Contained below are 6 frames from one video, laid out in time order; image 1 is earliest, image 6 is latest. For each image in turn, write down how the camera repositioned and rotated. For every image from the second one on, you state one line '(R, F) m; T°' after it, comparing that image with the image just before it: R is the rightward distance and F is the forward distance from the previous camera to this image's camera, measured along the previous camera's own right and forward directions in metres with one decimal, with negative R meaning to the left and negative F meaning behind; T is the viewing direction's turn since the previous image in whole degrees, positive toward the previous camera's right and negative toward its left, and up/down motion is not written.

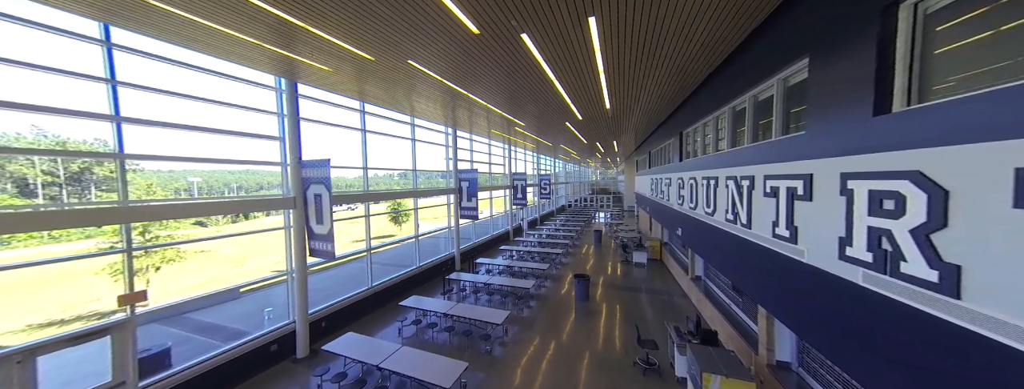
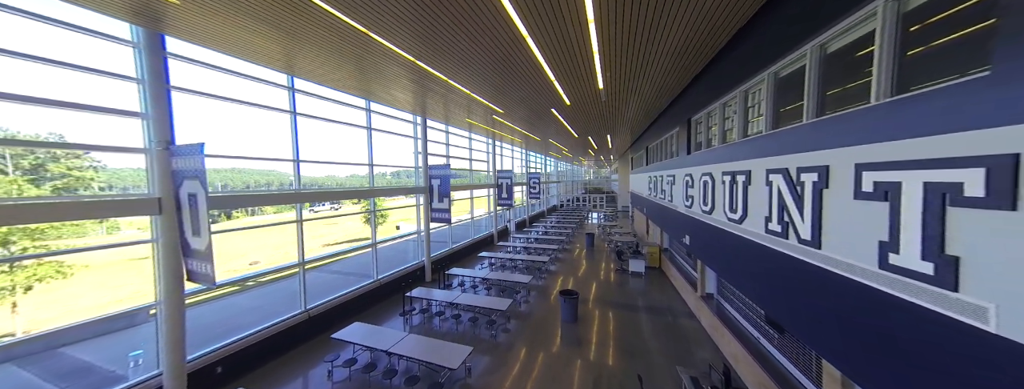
(+0.4, +0.9) m; +1°
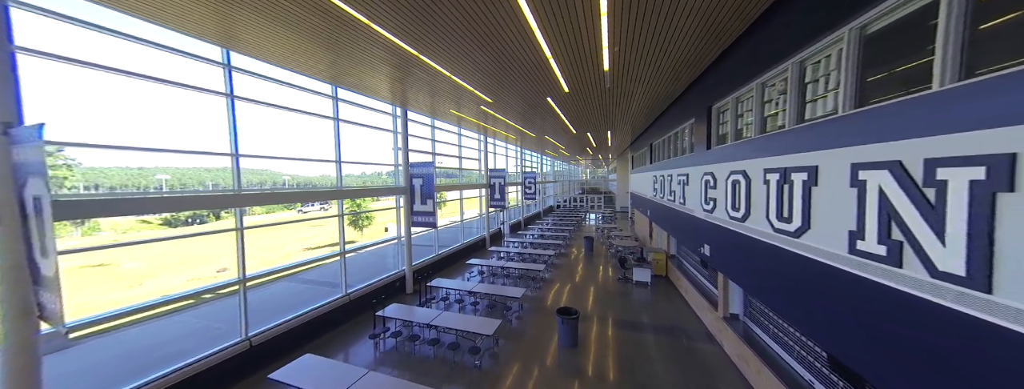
(+0.1, +0.7) m; +1°
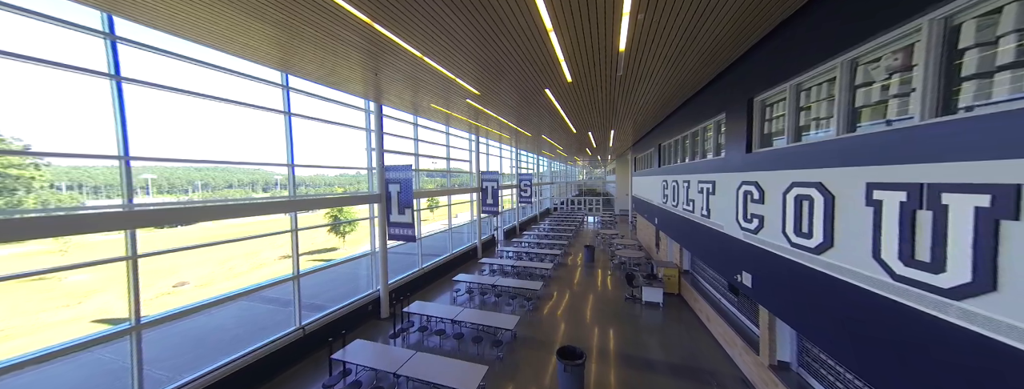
(+0.1, +0.8) m; +1°
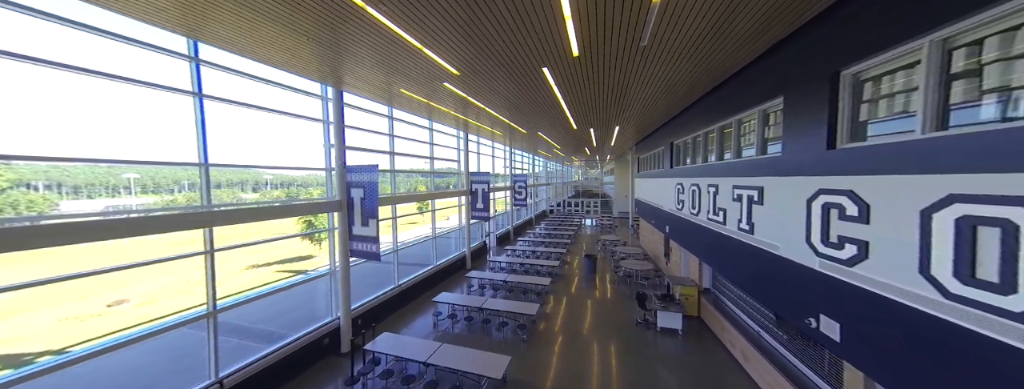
(+0.1, +0.9) m; +1°
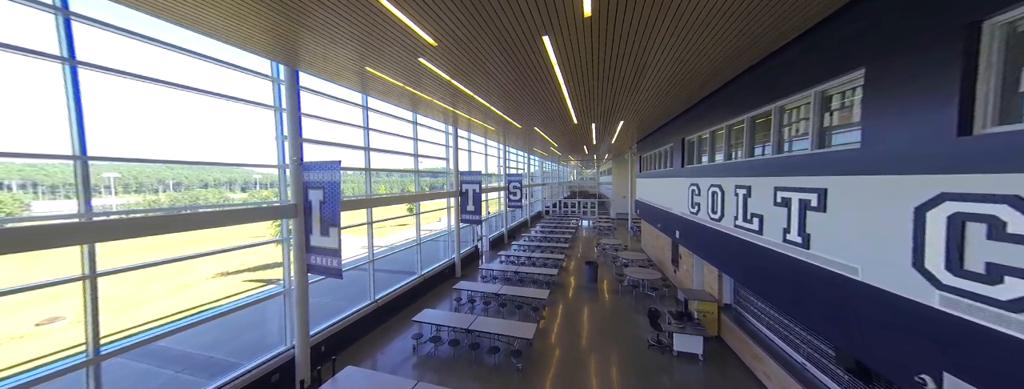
(0.0, +0.7) m; +1°
